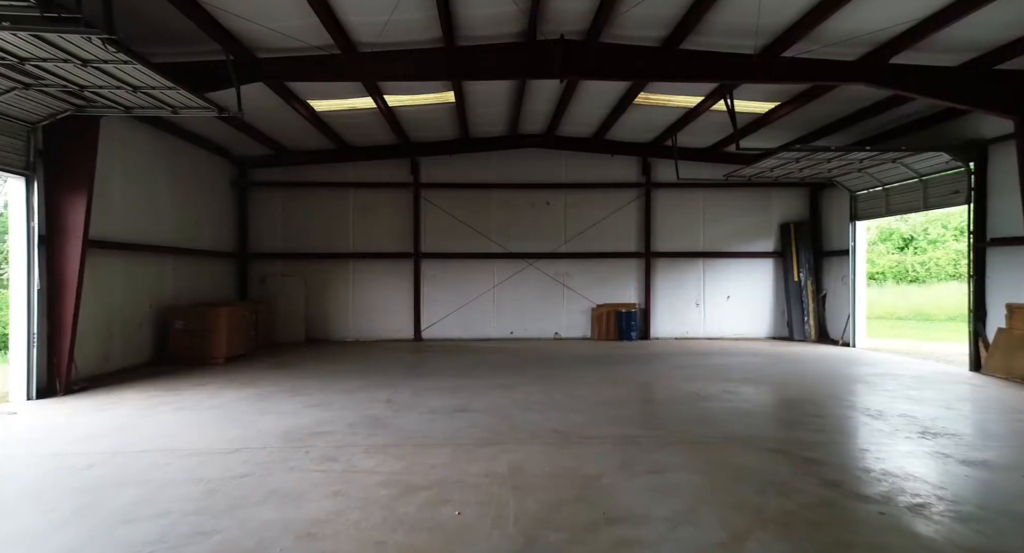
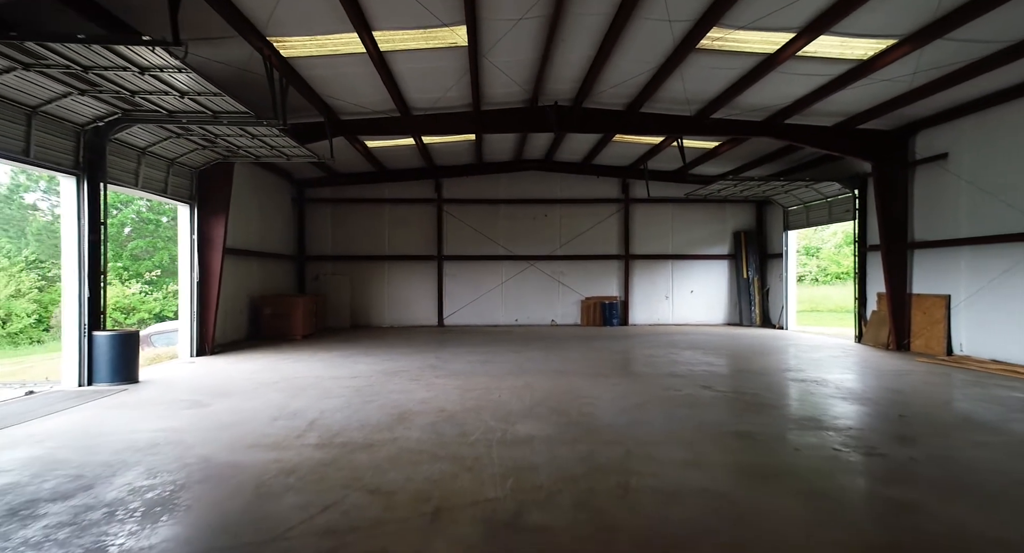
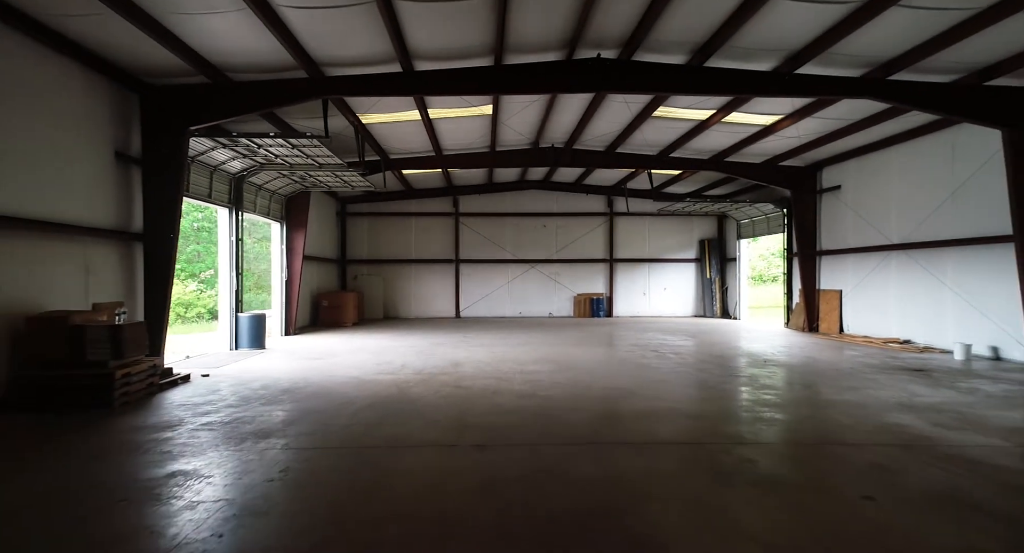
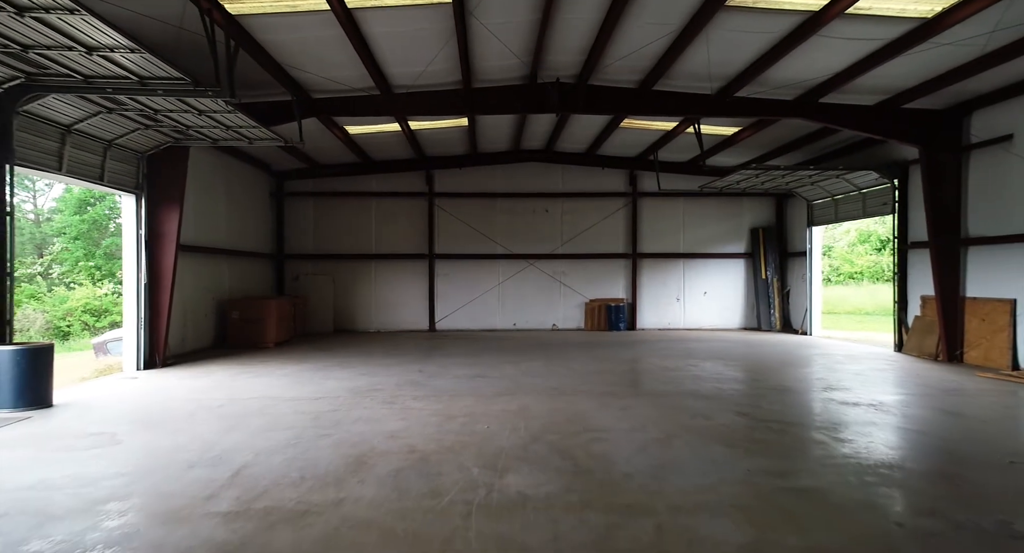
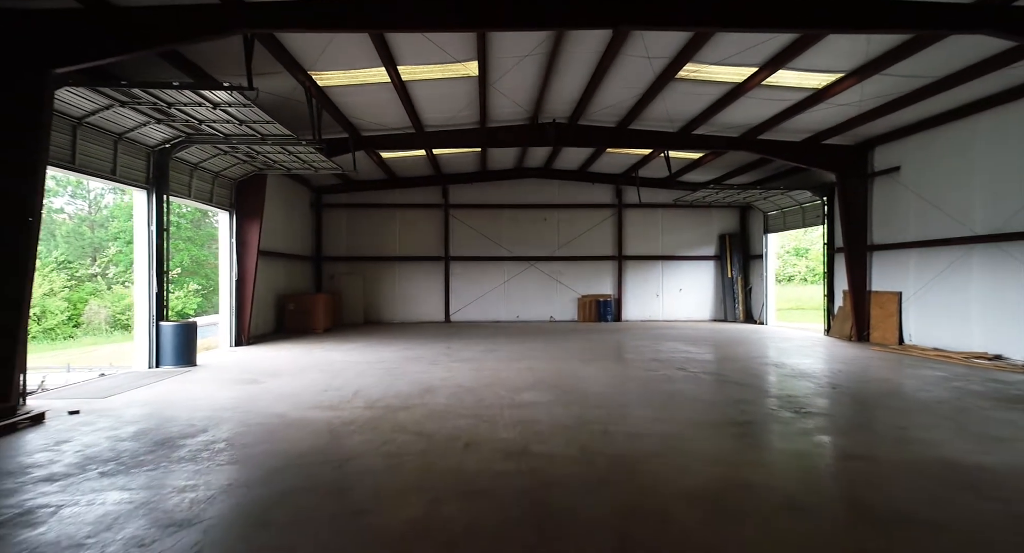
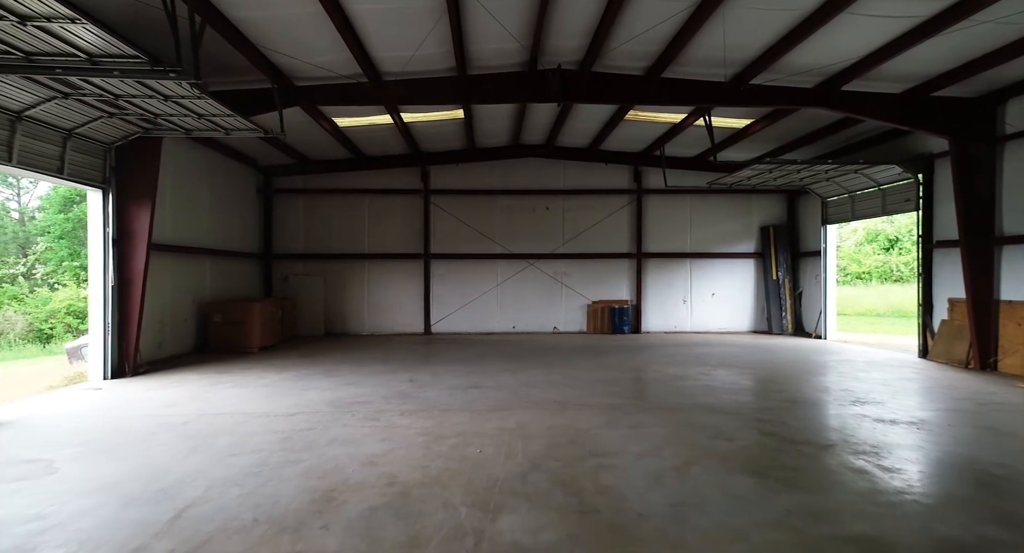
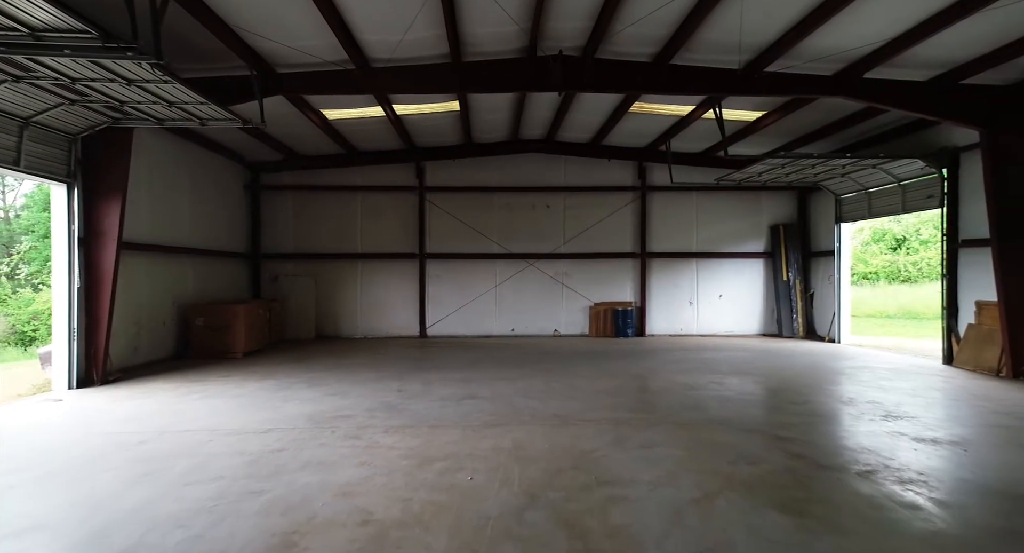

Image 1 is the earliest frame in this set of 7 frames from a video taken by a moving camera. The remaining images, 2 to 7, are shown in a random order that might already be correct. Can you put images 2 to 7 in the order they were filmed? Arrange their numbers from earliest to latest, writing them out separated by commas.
7, 6, 4, 2, 5, 3
